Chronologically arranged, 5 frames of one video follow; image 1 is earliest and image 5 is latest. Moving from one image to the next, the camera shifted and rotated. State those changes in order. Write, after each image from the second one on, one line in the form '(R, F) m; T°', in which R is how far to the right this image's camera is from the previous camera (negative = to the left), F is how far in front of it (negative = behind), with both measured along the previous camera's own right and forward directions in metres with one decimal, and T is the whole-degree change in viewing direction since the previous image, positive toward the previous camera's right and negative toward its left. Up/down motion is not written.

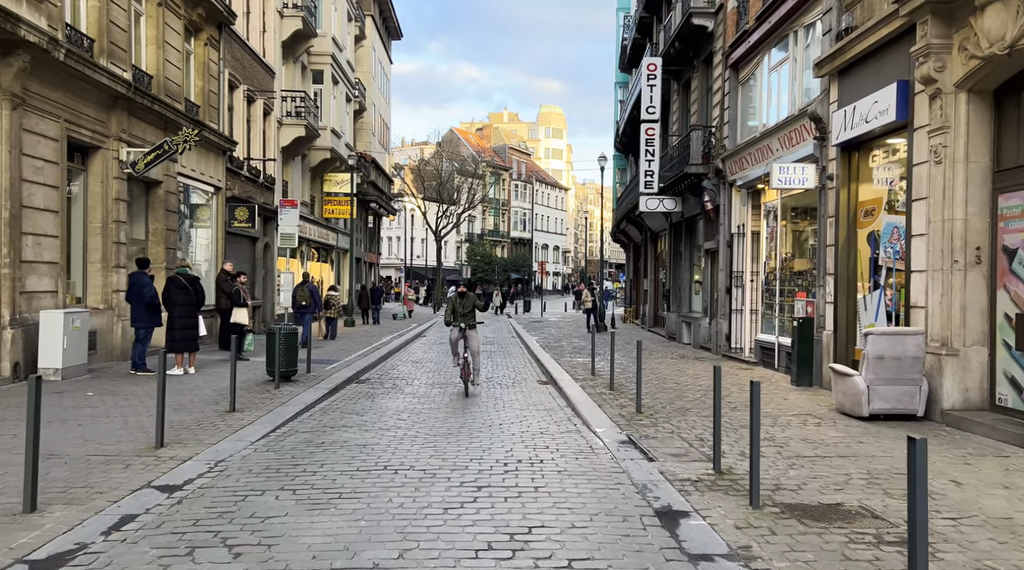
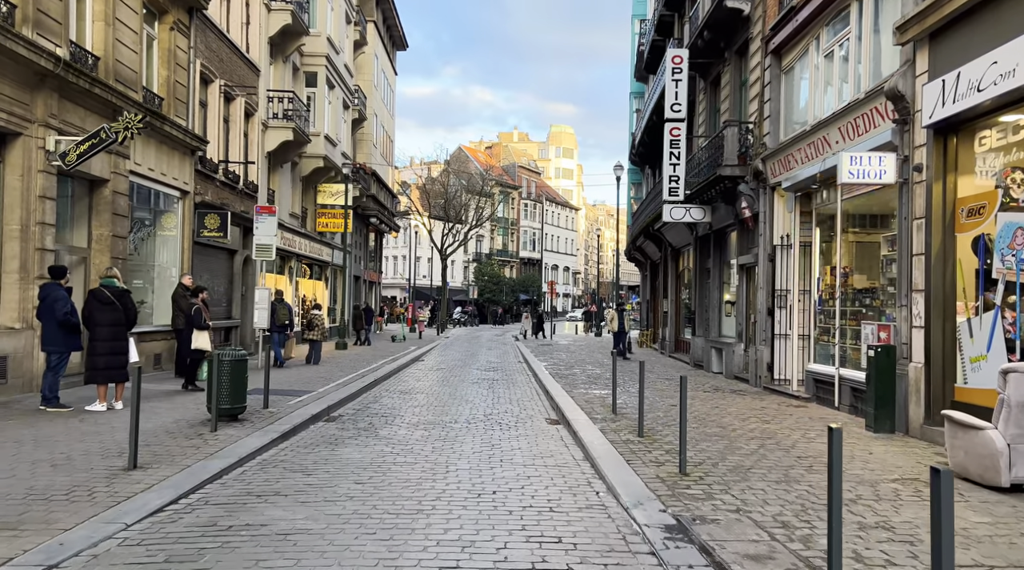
(+0.1, +2.7) m; -1°
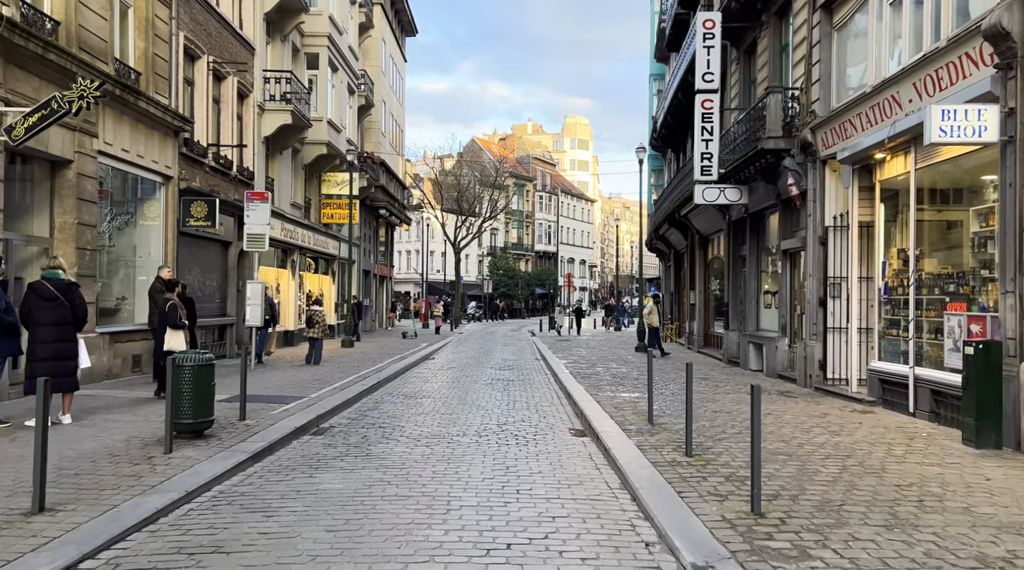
(0.0, +1.8) m; -1°
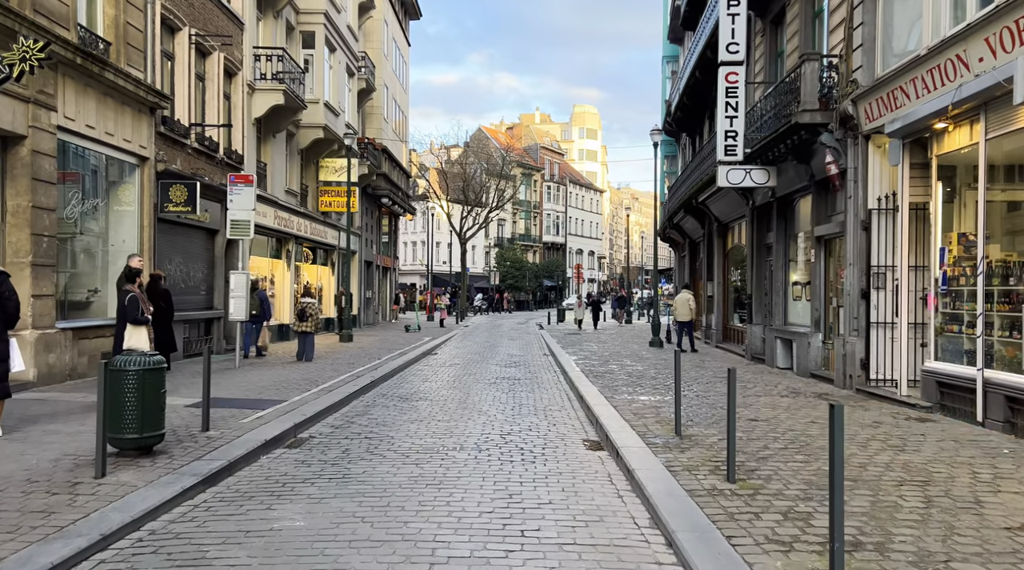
(0.0, +1.5) m; -1°
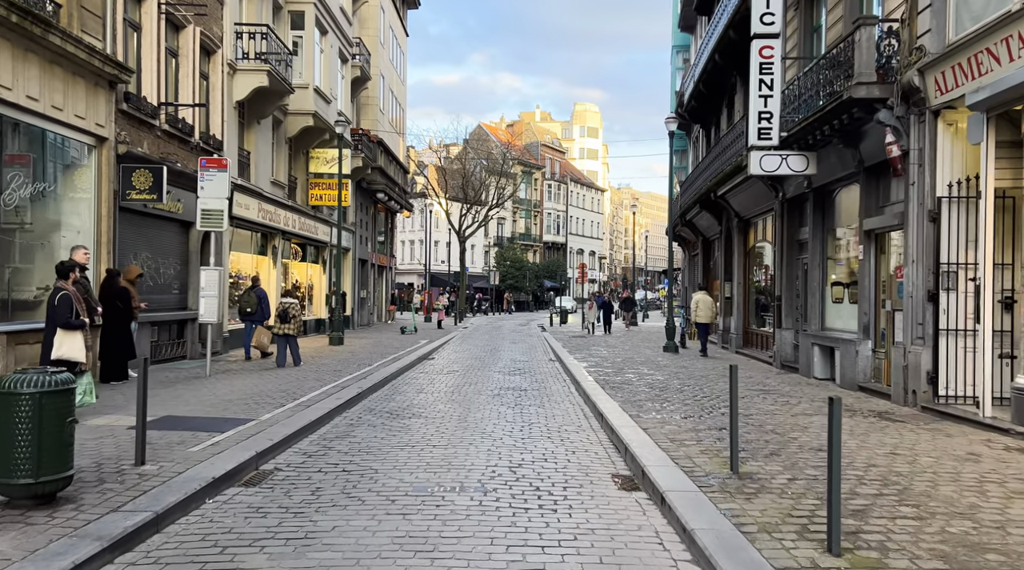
(-0.1, +1.8) m; 0°
